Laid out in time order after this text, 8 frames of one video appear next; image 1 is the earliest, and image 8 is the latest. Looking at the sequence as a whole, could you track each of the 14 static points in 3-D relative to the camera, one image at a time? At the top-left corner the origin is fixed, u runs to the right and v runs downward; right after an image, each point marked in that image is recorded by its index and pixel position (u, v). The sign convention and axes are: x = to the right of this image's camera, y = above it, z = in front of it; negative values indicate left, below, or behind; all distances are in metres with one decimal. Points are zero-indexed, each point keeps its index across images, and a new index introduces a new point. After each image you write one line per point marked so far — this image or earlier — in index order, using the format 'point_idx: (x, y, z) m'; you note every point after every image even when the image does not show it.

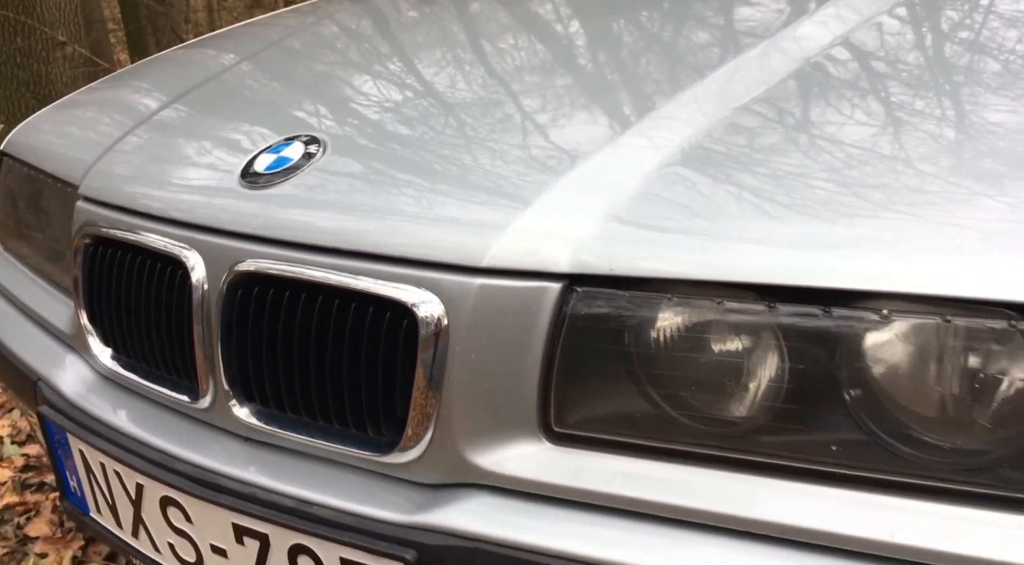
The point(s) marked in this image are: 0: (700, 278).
0: (+0.2, 0.0, +1.0) m
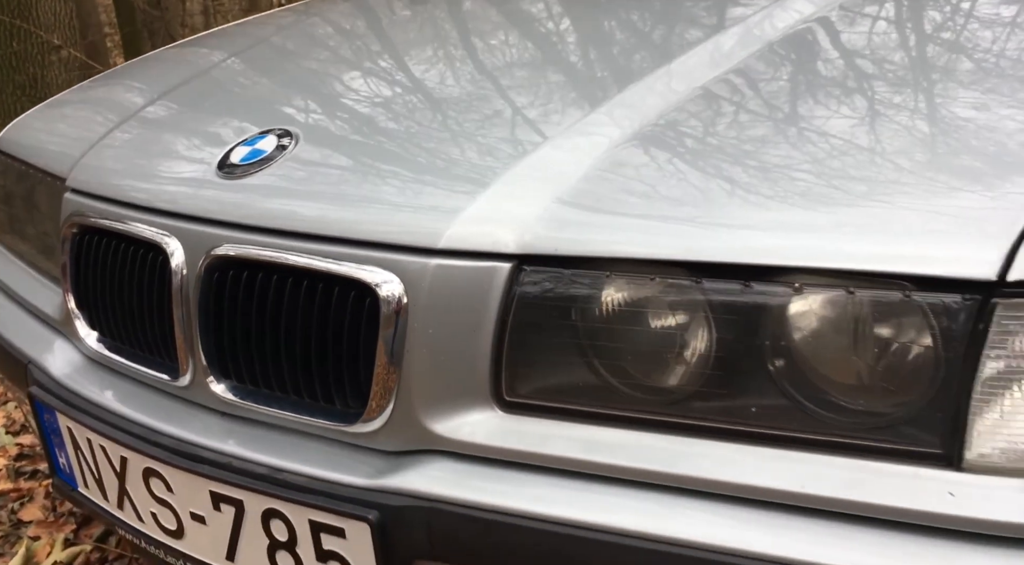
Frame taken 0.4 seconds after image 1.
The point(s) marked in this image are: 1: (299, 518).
0: (+0.1, 0.0, +1.1) m
1: (-0.3, -0.3, +1.3) m
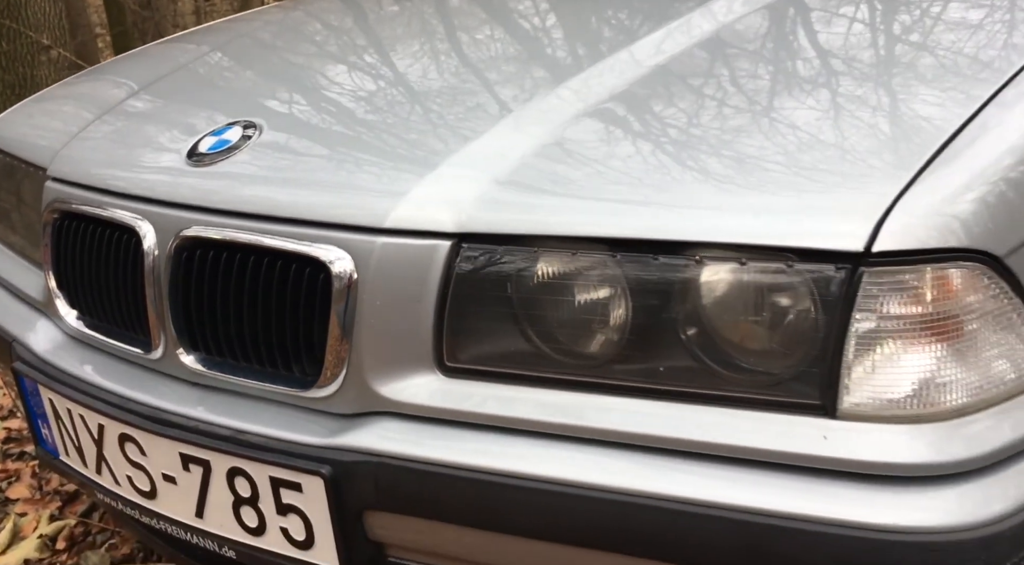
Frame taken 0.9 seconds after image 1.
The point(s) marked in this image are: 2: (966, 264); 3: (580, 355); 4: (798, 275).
0: (+0.1, +0.1, +1.3) m
1: (-0.3, -0.3, +1.4) m
2: (+0.5, 0.0, +1.1) m
3: (+0.1, -0.1, +1.3) m
4: (+0.3, 0.0, +1.2) m
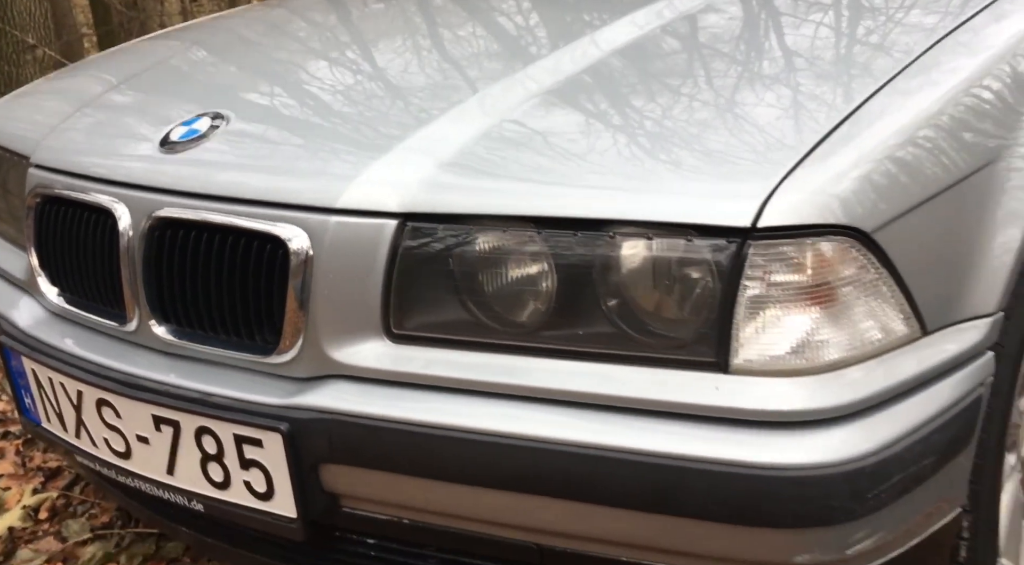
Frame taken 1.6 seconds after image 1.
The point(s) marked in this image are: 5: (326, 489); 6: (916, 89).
0: (0.0, +0.1, +1.4) m
1: (-0.4, -0.2, +1.5) m
2: (+0.4, +0.1, +1.3) m
3: (0.0, -0.1, +1.4) m
4: (+0.2, 0.0, +1.3) m
5: (-0.3, -0.3, +1.5) m
6: (+0.6, +0.3, +1.5) m
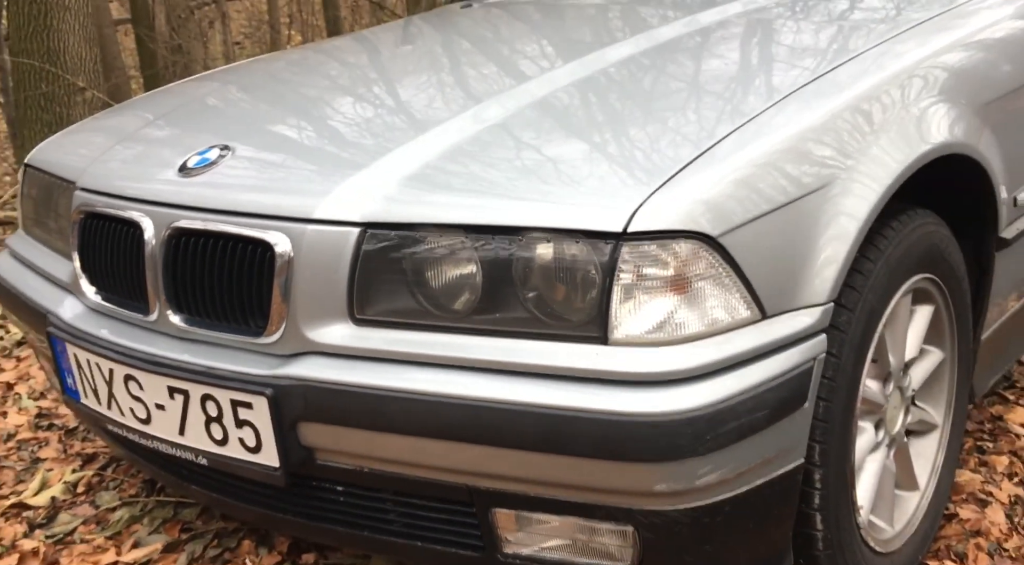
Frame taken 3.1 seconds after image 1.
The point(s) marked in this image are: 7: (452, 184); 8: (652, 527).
0: (-0.1, +0.1, +1.8) m
1: (-0.5, -0.2, +1.9) m
2: (+0.3, +0.1, +1.7) m
3: (-0.1, 0.0, +1.8) m
4: (+0.1, +0.1, +1.7) m
5: (-0.4, -0.3, +1.9) m
6: (+0.5, +0.3, +1.8) m
7: (-0.1, +0.2, +1.8) m
8: (+0.2, -0.4, +1.7) m
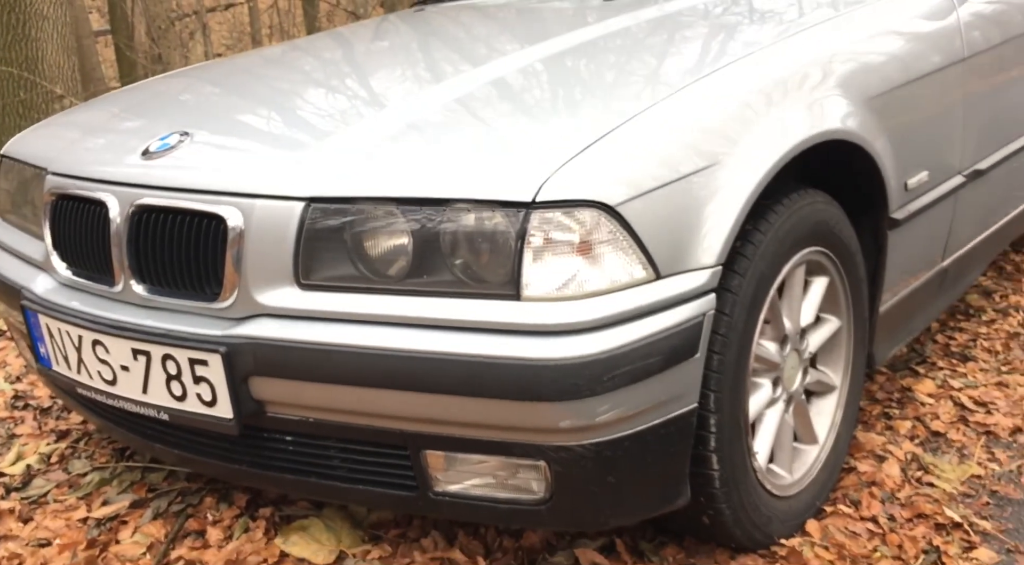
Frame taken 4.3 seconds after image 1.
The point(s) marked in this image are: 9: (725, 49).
0: (-0.3, +0.2, +2.0) m
1: (-0.7, -0.1, +2.1) m
2: (+0.1, +0.1, +1.9) m
3: (-0.2, 0.0, +2.0) m
4: (0.0, +0.1, +1.9) m
5: (-0.5, -0.2, +2.1) m
6: (+0.3, +0.3, +2.1) m
7: (-0.2, +0.2, +2.1) m
8: (+0.1, -0.3, +1.9) m
9: (+0.5, +0.5, +2.3) m
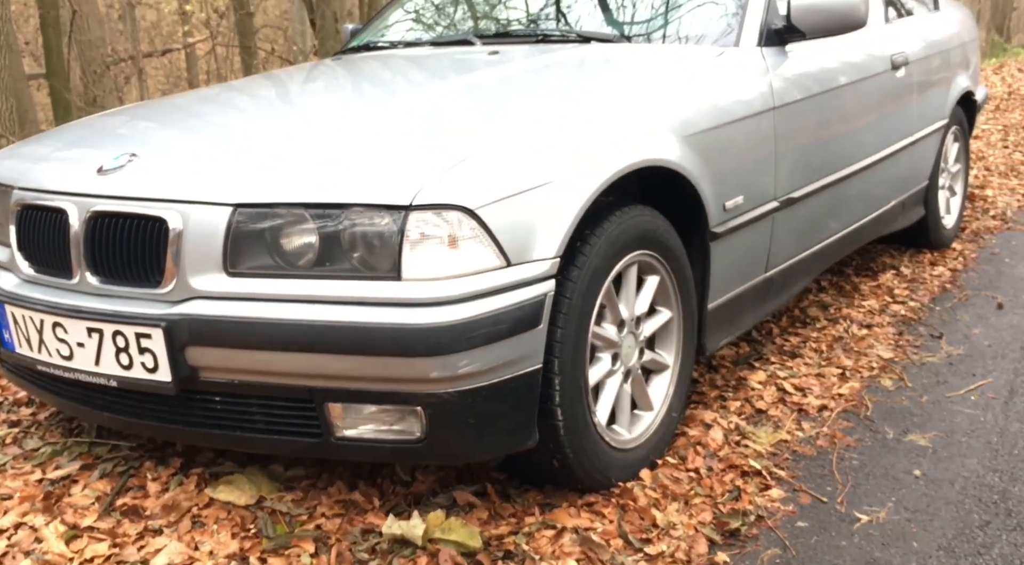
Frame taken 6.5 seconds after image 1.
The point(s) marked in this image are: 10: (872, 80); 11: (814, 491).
0: (-0.5, +0.2, +2.5) m
1: (-1.0, -0.1, +2.6) m
2: (-0.1, +0.2, +2.4) m
3: (-0.5, 0.0, +2.6) m
4: (-0.3, +0.2, +2.5) m
5: (-0.8, -0.2, +2.6) m
6: (0.0, +0.4, +2.7) m
7: (-0.5, +0.3, +2.6) m
8: (-0.2, -0.3, +2.5) m
9: (+0.2, +0.5, +3.0) m
10: (+1.4, +0.8, +4.1) m
11: (+0.8, -0.6, +2.9) m
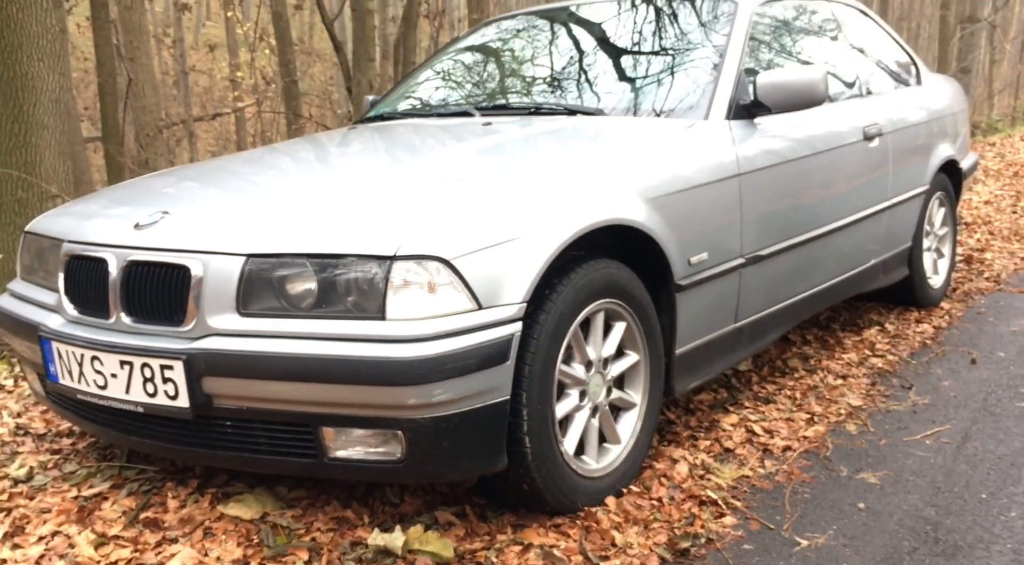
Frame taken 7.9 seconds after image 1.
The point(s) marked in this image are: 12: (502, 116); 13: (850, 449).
0: (-0.6, +0.1, +3.0) m
1: (-1.0, -0.2, +3.0) m
2: (-0.2, +0.1, +2.8) m
3: (-0.6, -0.1, +3.0) m
4: (-0.4, 0.0, +2.9) m
5: (-0.9, -0.3, +3.0) m
6: (0.0, +0.2, +3.0) m
7: (-0.6, +0.1, +3.0) m
8: (-0.3, -0.4, +2.8) m
9: (+0.1, +0.4, +3.3) m
10: (+1.4, +0.6, +4.5) m
11: (+0.8, -0.7, +3.2) m
12: (0.0, +0.6, +4.1) m
13: (+1.2, -0.6, +3.7) m
